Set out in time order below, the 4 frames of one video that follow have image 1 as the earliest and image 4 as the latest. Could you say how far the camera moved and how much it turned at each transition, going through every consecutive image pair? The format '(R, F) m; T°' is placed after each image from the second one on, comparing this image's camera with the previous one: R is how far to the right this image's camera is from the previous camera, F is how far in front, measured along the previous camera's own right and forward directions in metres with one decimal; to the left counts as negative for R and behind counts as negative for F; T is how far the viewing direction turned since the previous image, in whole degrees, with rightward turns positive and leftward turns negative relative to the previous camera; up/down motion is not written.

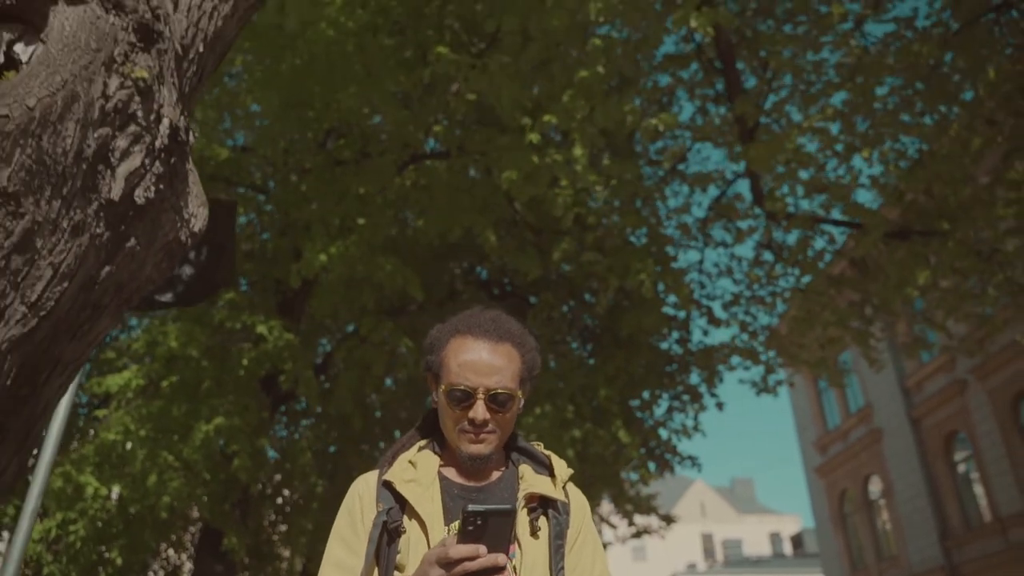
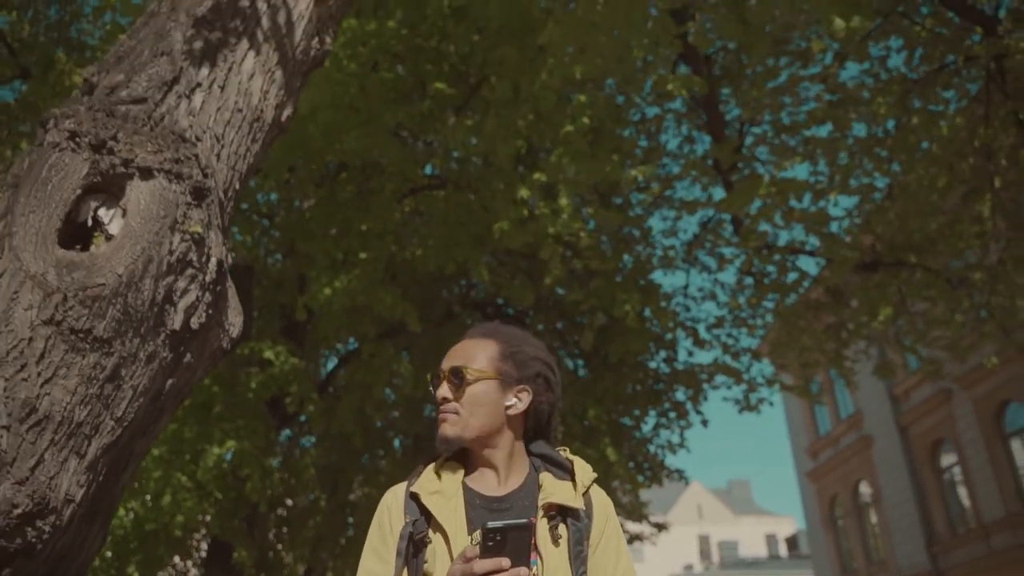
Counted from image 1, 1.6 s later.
(+0.1, -0.6) m; 0°
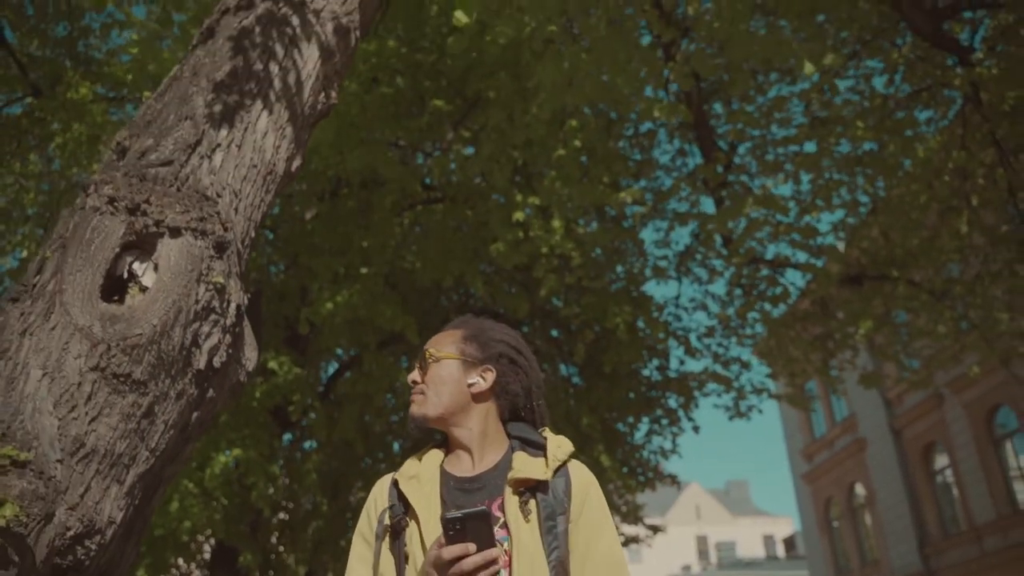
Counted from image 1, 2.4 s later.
(0.0, -0.4) m; 0°
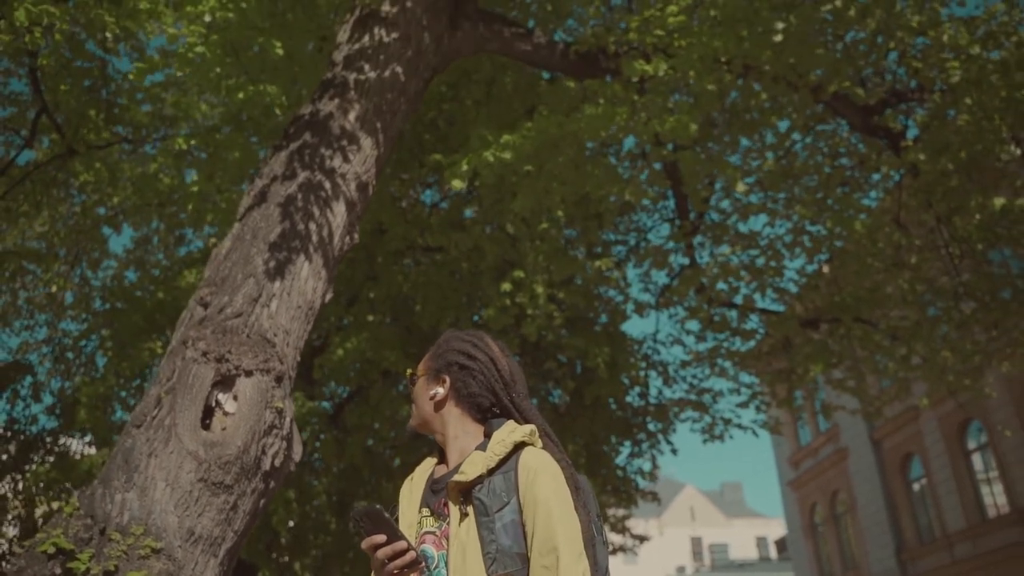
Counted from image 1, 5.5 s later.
(+0.1, -1.2) m; 0°
